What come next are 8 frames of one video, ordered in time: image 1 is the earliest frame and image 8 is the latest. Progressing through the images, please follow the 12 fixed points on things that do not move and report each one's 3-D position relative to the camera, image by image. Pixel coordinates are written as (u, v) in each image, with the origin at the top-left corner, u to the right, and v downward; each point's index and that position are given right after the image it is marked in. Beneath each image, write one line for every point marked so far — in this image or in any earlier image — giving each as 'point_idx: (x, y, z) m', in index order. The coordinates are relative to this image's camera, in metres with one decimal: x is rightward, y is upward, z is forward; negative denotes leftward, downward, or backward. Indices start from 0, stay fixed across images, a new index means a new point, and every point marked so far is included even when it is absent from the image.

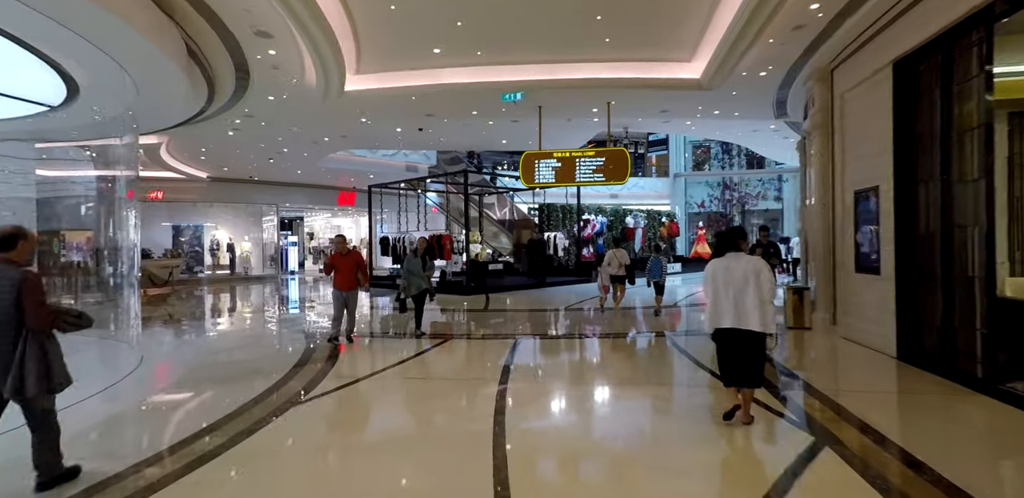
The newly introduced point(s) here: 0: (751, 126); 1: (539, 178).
0: (+4.6, +2.4, +10.3) m
1: (+0.4, +1.1, +7.9) m
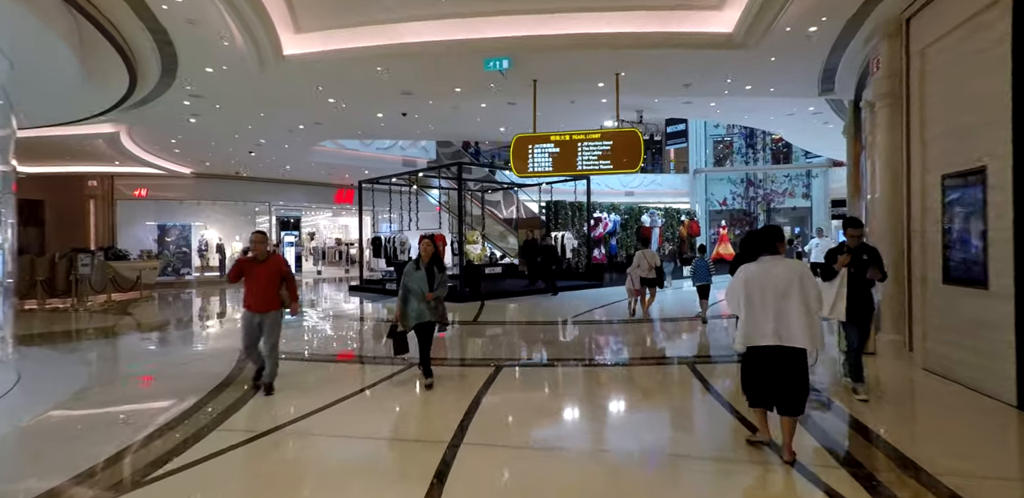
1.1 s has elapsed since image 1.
0: (+4.5, +2.3, +8.9) m
1: (+0.3, +1.0, +6.6) m
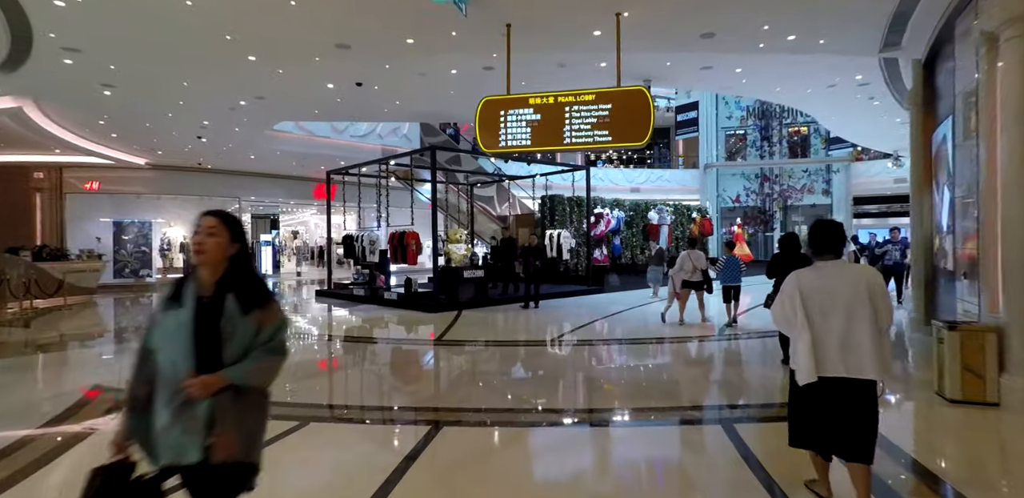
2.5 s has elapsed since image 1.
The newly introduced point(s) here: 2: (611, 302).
0: (+4.2, +2.3, +7.2) m
1: (-0.1, +1.0, +5.0) m
2: (+2.2, -1.2, +11.2) m
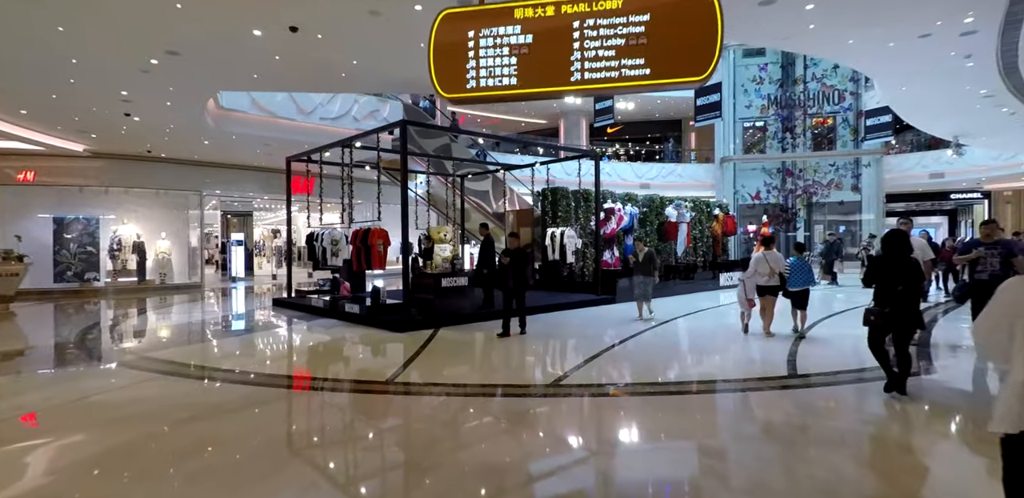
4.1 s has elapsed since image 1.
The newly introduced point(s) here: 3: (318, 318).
0: (+4.1, +2.3, +5.3) m
1: (-0.2, +1.0, +3.1) m
2: (+2.1, -1.3, +9.4) m
3: (-3.1, -1.1, +8.3) m
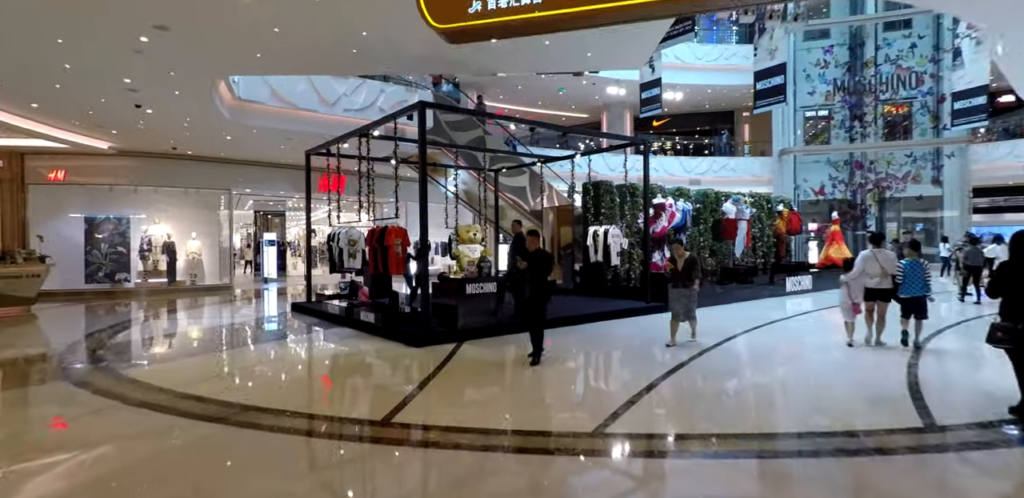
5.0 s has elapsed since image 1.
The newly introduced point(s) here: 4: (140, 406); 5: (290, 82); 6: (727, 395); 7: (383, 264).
0: (+4.3, +2.3, +4.0) m
1: (-0.1, +1.0, +2.1) m
2: (+2.7, -1.3, +8.2) m
3: (-2.6, -1.1, +7.5) m
4: (-3.2, -1.4, +4.5) m
5: (-4.2, +3.1, +10.0) m
6: (+2.1, -1.4, +5.1) m
7: (-1.6, -0.2, +6.8) m
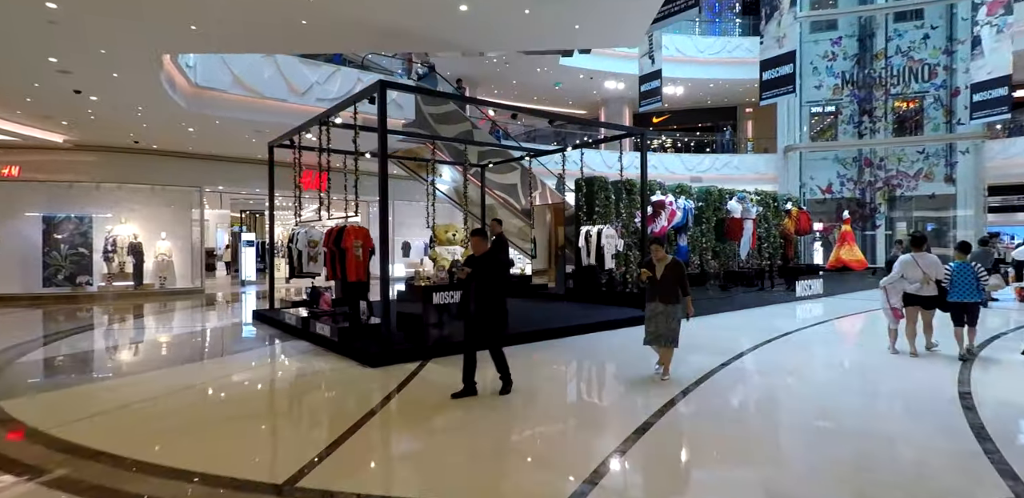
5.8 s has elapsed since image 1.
0: (+4.1, +2.3, +3.1) m
1: (-0.4, +1.0, +1.3) m
2: (+2.5, -1.3, +7.3) m
3: (-2.8, -1.1, +6.7) m
4: (-3.4, -1.4, +3.6) m
5: (-4.4, +3.1, +9.2) m
6: (+1.8, -1.4, +4.2) m
7: (-1.9, -0.2, +5.9) m
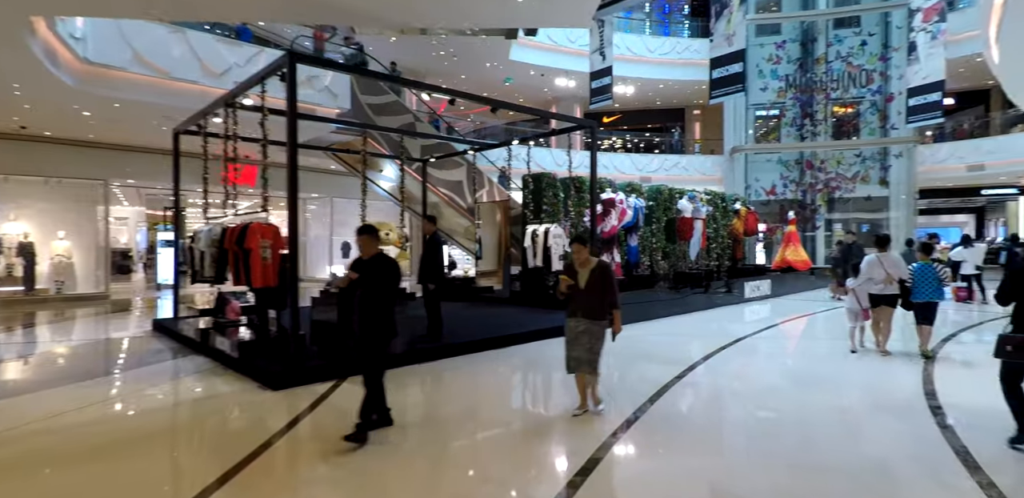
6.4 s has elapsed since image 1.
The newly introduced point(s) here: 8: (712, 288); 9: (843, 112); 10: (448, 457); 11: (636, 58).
0: (+3.7, +2.2, +2.8) m
1: (-0.6, +0.9, +0.6) m
2: (+1.7, -1.3, +6.8) m
3: (-3.5, -1.1, +5.8) m
4: (-3.8, -1.4, +2.6) m
5: (-5.3, +3.1, +8.1) m
6: (+1.3, -1.4, +3.7) m
7: (-2.5, -0.2, +5.1) m
8: (+4.0, -0.8, +10.8) m
9: (+11.5, +4.7, +18.5) m
10: (-0.5, -1.4, +3.4) m
11: (+4.6, +7.1, +19.8) m
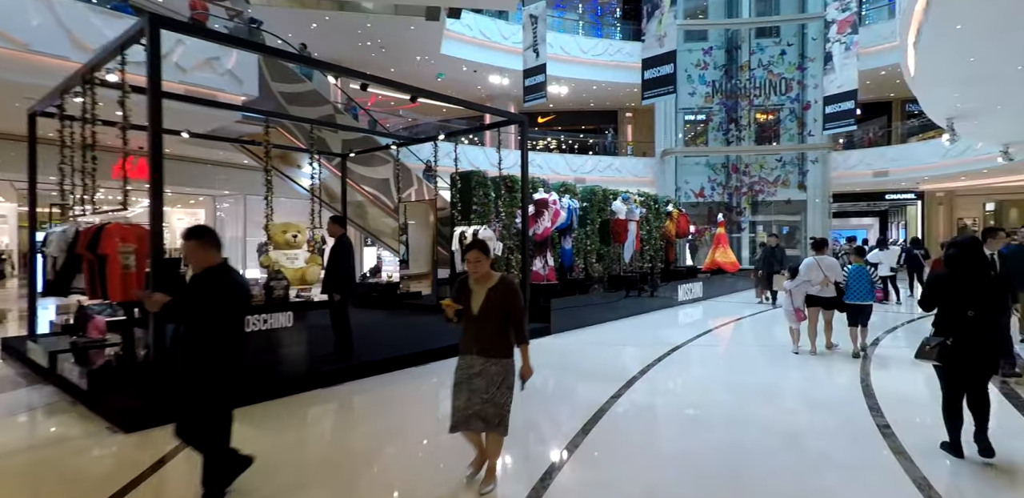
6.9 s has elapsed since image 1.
0: (+3.3, +2.2, +2.7) m
1: (-0.7, +0.9, -0.1) m
2: (+0.8, -1.3, +6.4) m
3: (-4.2, -1.2, +4.7) m
4: (-4.2, -1.5, +1.6) m
5: (-6.3, +3.0, +6.8) m
6: (+0.8, -1.5, +3.3) m
7: (-3.2, -0.3, +4.1) m
8: (+2.7, -0.8, +10.6) m
9: (+9.1, +4.7, +19.2) m
10: (-0.9, -1.4, +2.7) m
11: (+2.1, +7.0, +19.6) m
